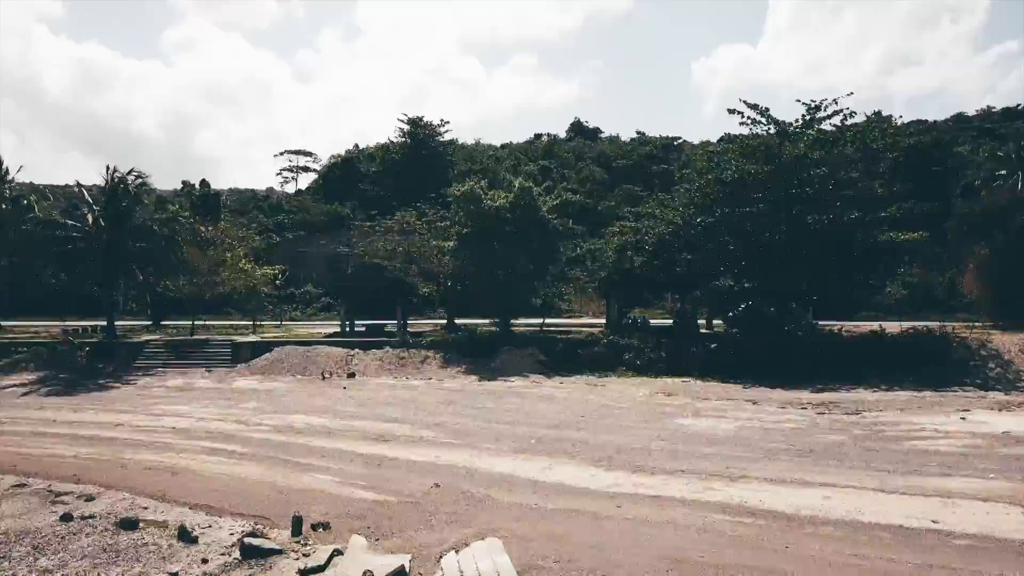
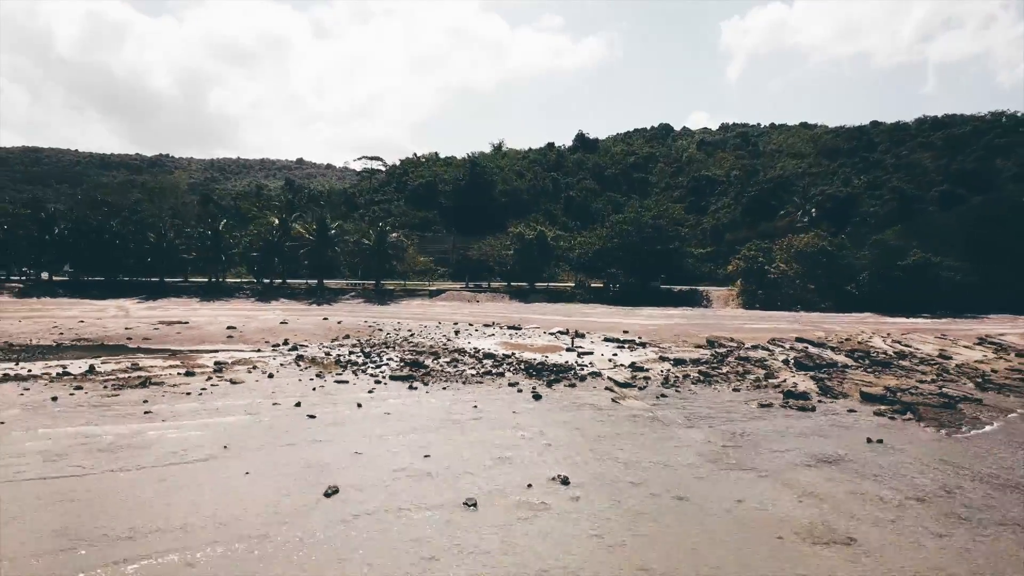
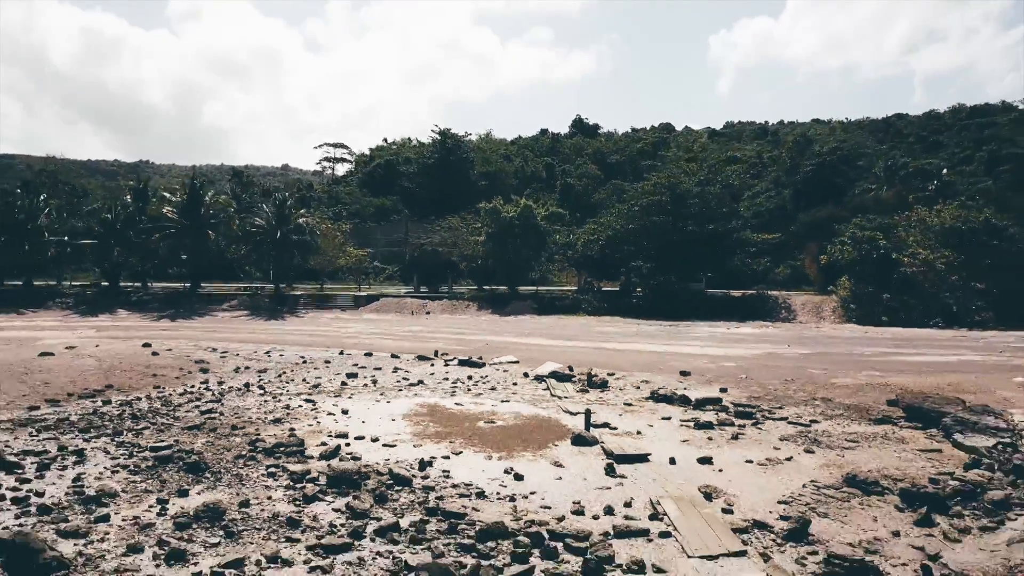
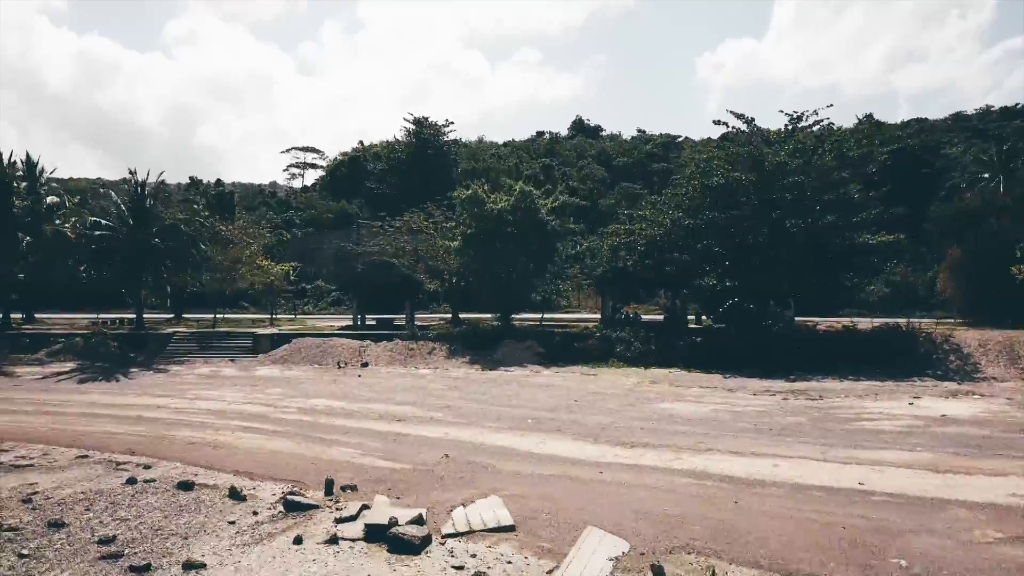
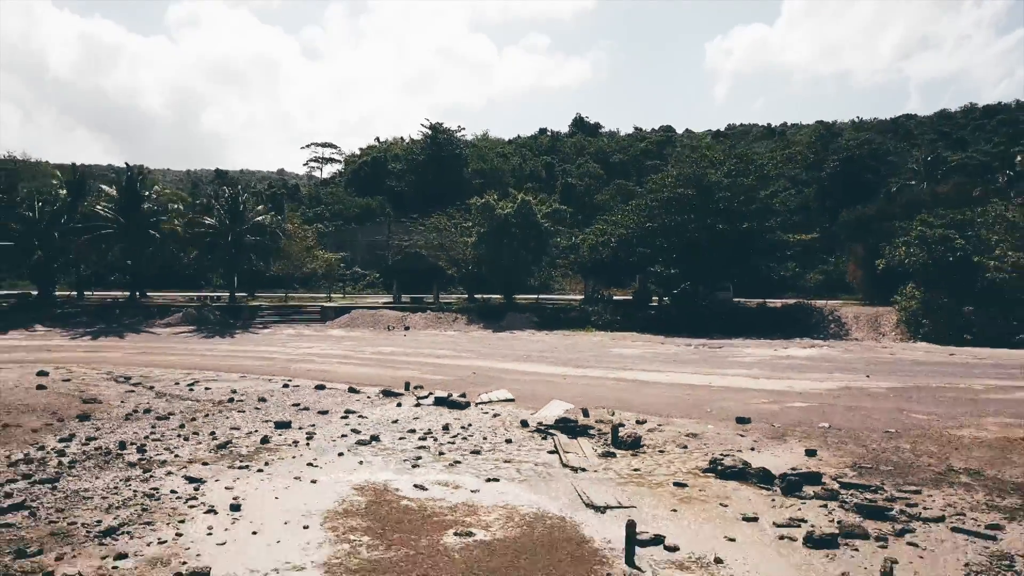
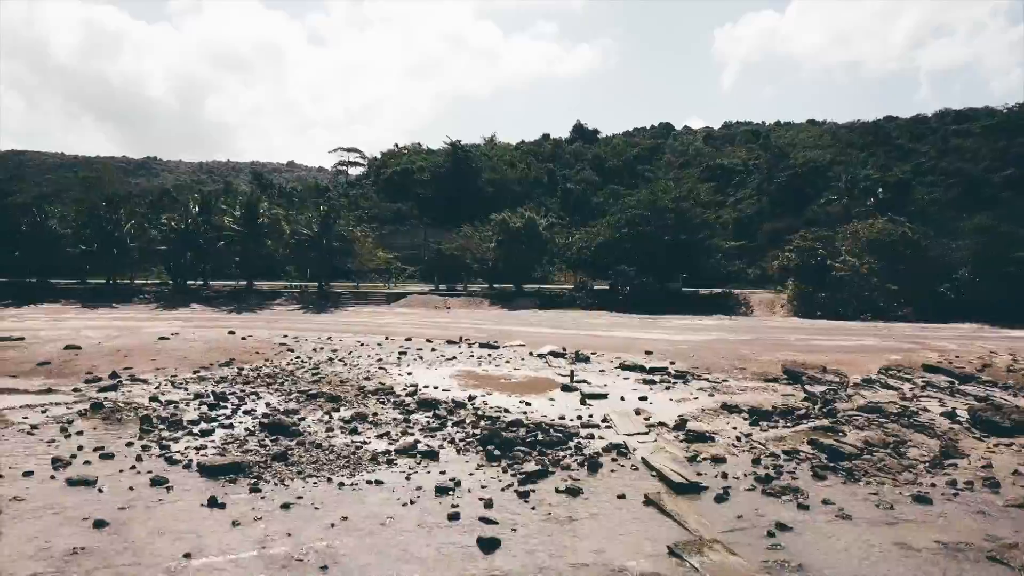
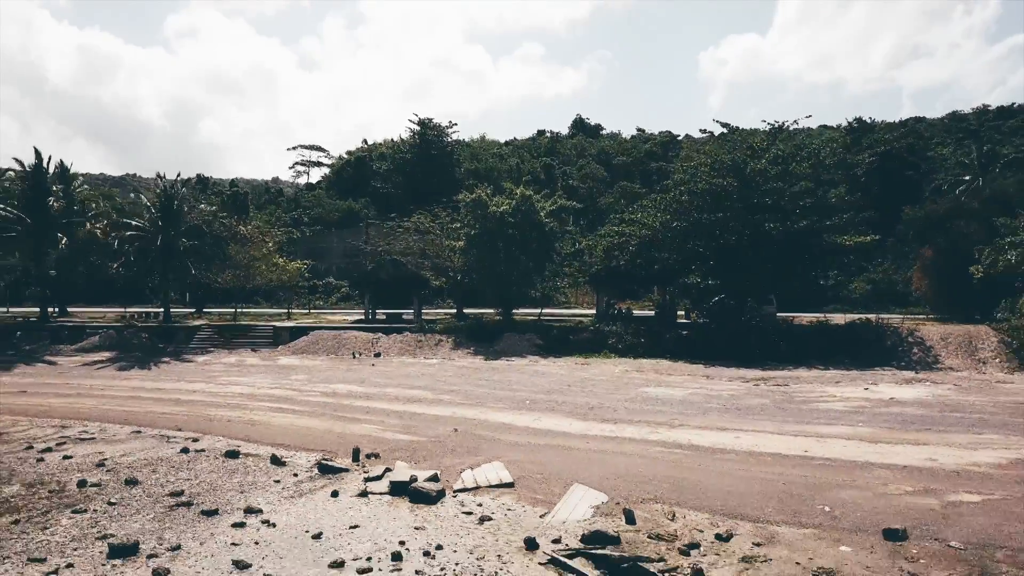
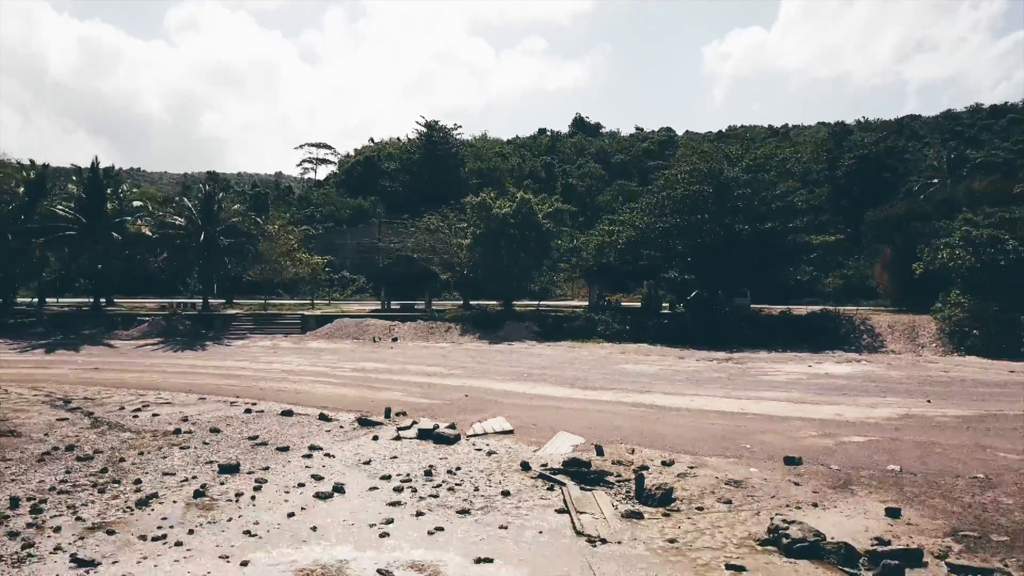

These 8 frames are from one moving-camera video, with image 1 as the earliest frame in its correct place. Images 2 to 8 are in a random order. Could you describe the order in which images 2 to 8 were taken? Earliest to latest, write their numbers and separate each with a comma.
4, 7, 8, 5, 3, 6, 2
